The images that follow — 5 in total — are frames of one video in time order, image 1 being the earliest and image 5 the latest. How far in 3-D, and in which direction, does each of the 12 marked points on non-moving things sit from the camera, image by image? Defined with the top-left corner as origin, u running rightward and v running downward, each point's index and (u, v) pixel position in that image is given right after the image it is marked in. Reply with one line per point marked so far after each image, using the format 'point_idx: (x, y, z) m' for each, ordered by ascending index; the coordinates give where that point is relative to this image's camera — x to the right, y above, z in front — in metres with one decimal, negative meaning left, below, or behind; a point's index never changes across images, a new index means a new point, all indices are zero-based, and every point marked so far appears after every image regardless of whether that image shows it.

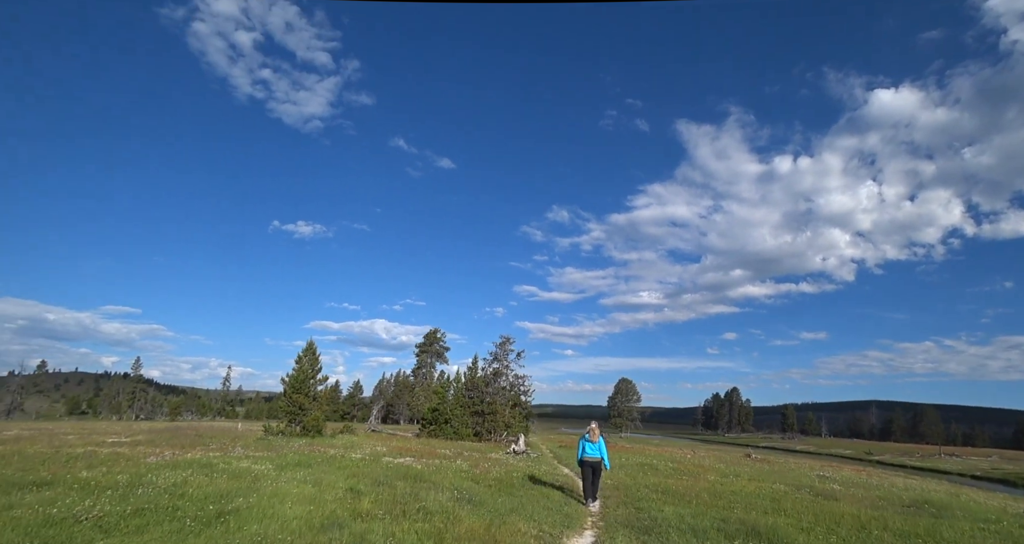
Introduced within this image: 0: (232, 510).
0: (-6.0, -5.1, +11.8) m
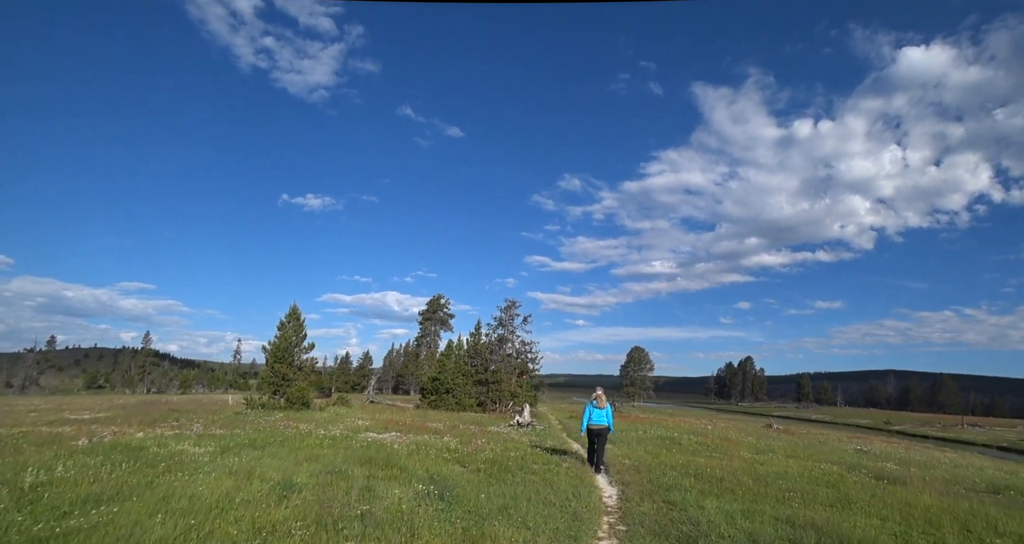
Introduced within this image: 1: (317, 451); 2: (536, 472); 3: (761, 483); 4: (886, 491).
0: (-6.3, -3.6, +7.9) m
1: (-5.7, -5.3, +16.2) m
2: (+0.7, -5.9, +16.2) m
3: (+7.5, -6.4, +16.7) m
4: (+11.7, -6.9, +17.3) m
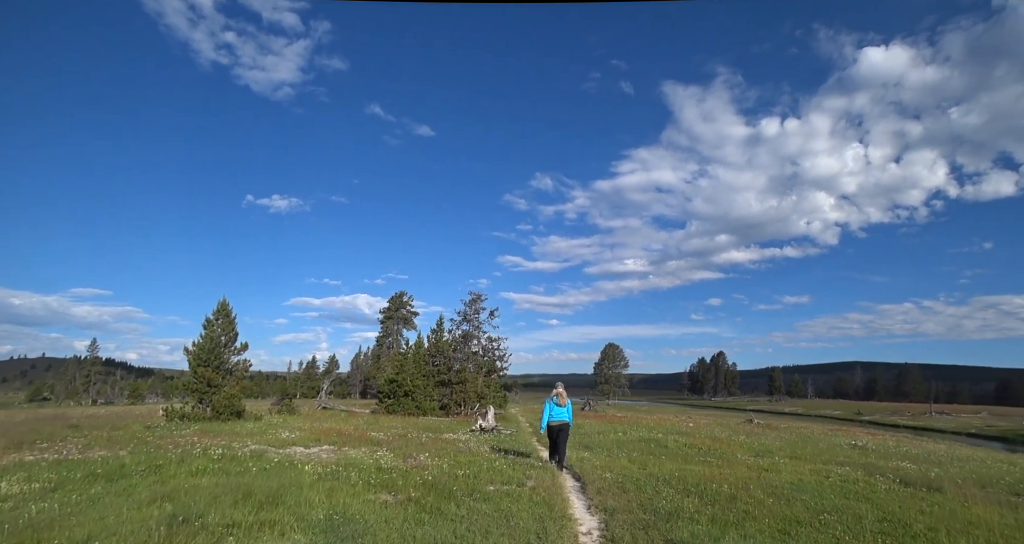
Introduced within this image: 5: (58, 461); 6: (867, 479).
0: (-7.1, -2.8, +3.5) m
1: (-6.9, -4.5, +11.8) m
2: (-0.5, -4.9, +12.1) m
3: (+6.3, -5.4, +12.9) m
4: (+10.5, -5.8, +13.7) m
5: (-12.6, -5.3, +15.4) m
6: (+11.3, -6.6, +17.6) m
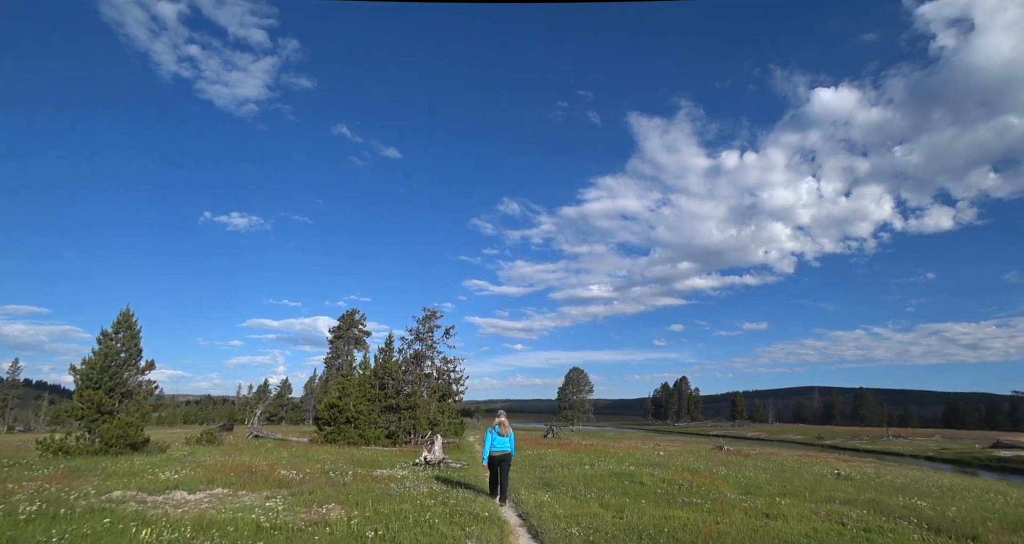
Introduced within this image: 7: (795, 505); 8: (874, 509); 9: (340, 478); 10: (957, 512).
0: (-7.7, -1.9, -0.7) m
1: (-8.0, -3.9, +7.5) m
2: (-1.6, -4.5, +8.2) m
3: (+5.1, -5.1, +9.4) m
4: (+9.2, -5.6, +10.5) m
5: (-13.9, -4.8, +10.7) m
6: (+9.8, -6.6, +14.3) m
7: (+8.6, -7.0, +16.7) m
8: (+11.9, -7.7, +18.1) m
9: (-5.5, -6.6, +17.7) m
10: (+15.5, -8.3, +19.2) m
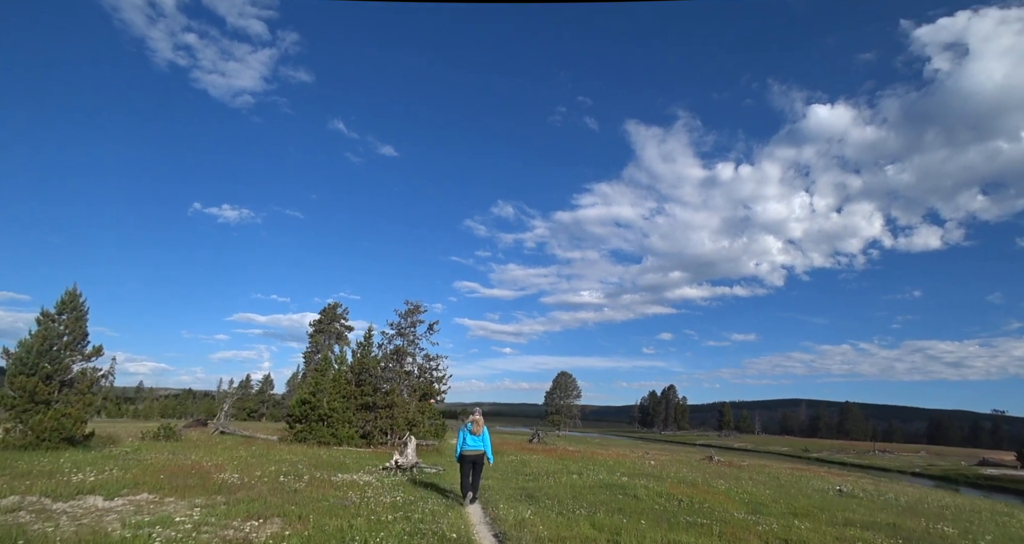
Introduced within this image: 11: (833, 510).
0: (-7.9, -1.0, -3.0) m
1: (-8.3, -3.1, +5.2) m
2: (-2.0, -3.9, +6.0) m
3: (+4.7, -4.6, +7.3) m
4: (+8.8, -5.4, +8.4) m
5: (-14.3, -3.8, +8.2) m
6: (+9.2, -6.3, +12.2) m
7: (+8.0, -6.8, +14.6) m
8: (+11.2, -7.6, +16.0) m
9: (-6.1, -5.8, +15.4) m
10: (+14.8, -8.3, +17.2) m
11: (+11.2, -8.4, +19.4) m
